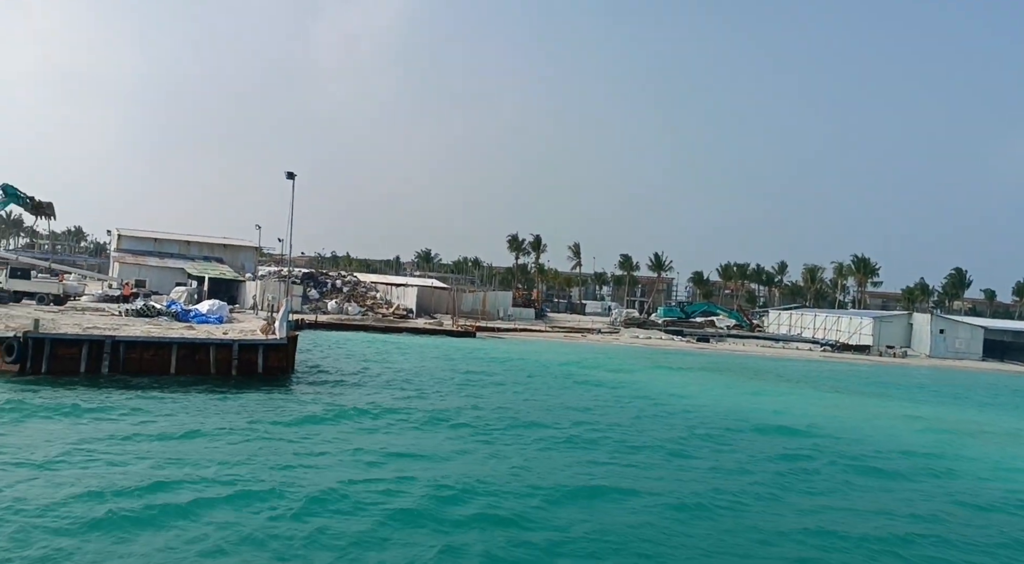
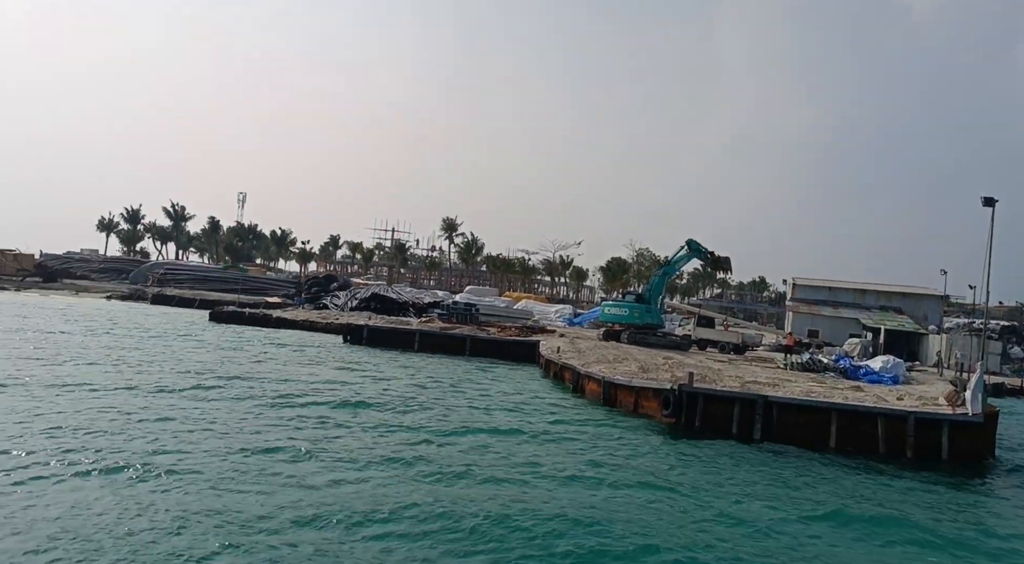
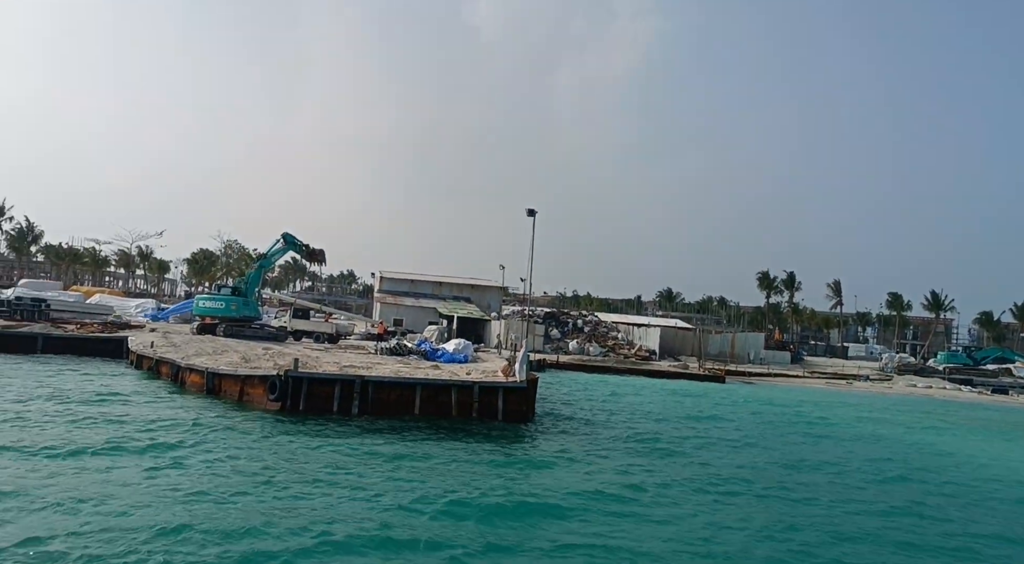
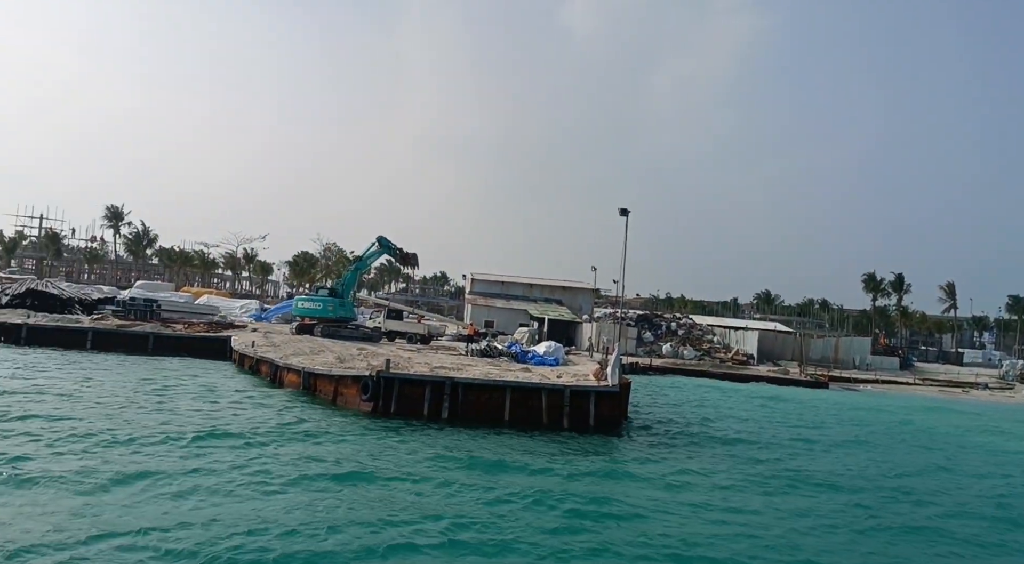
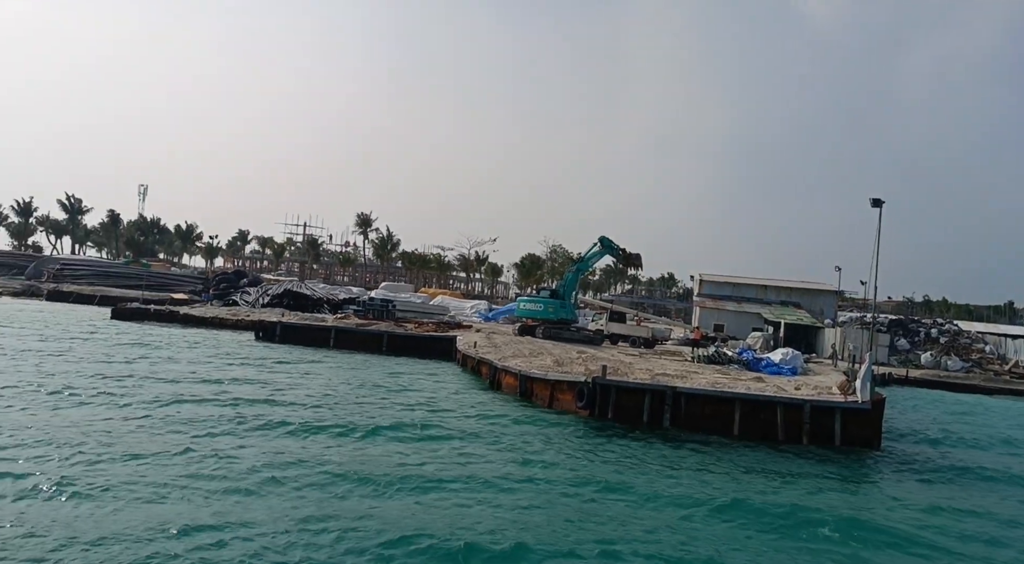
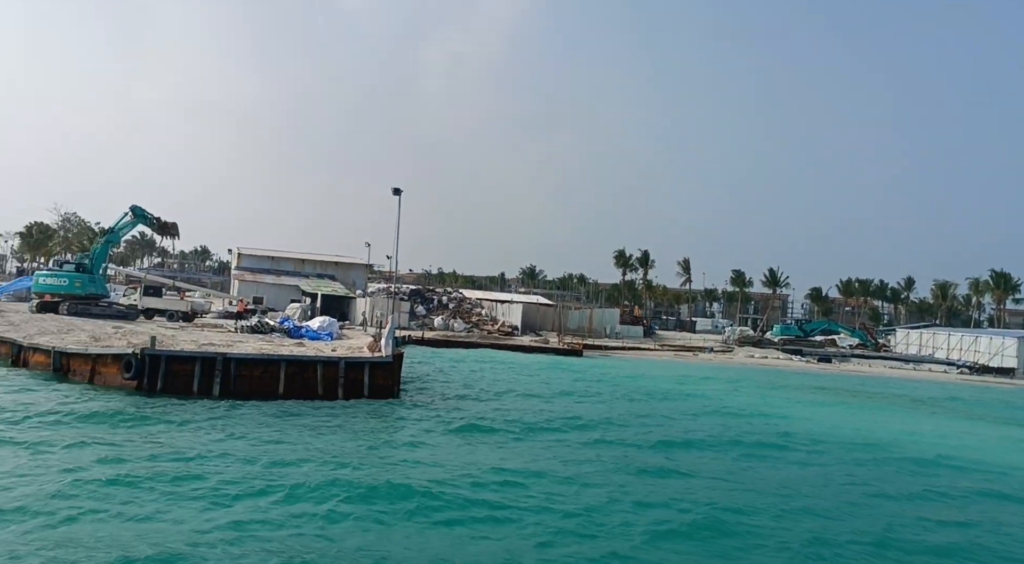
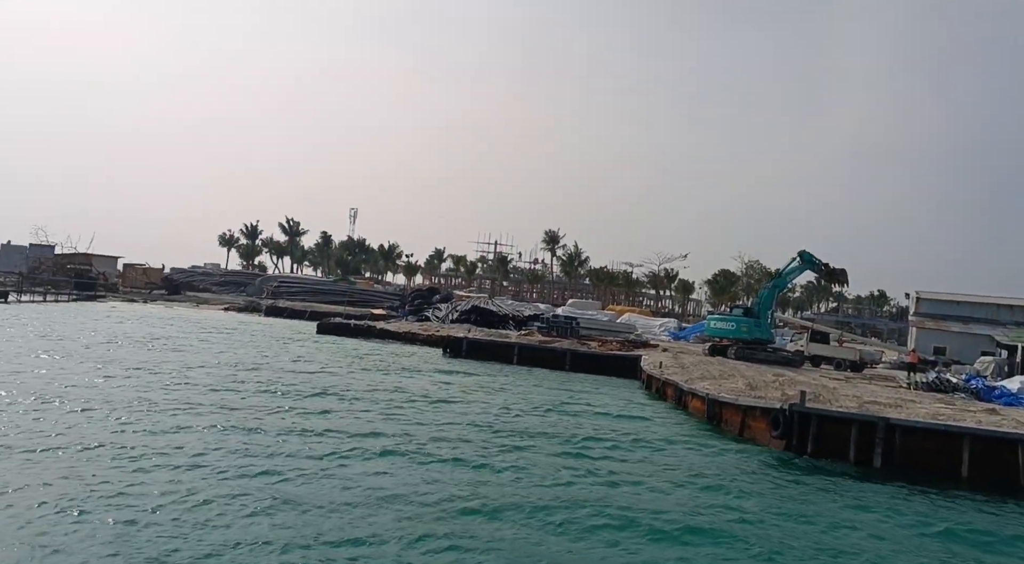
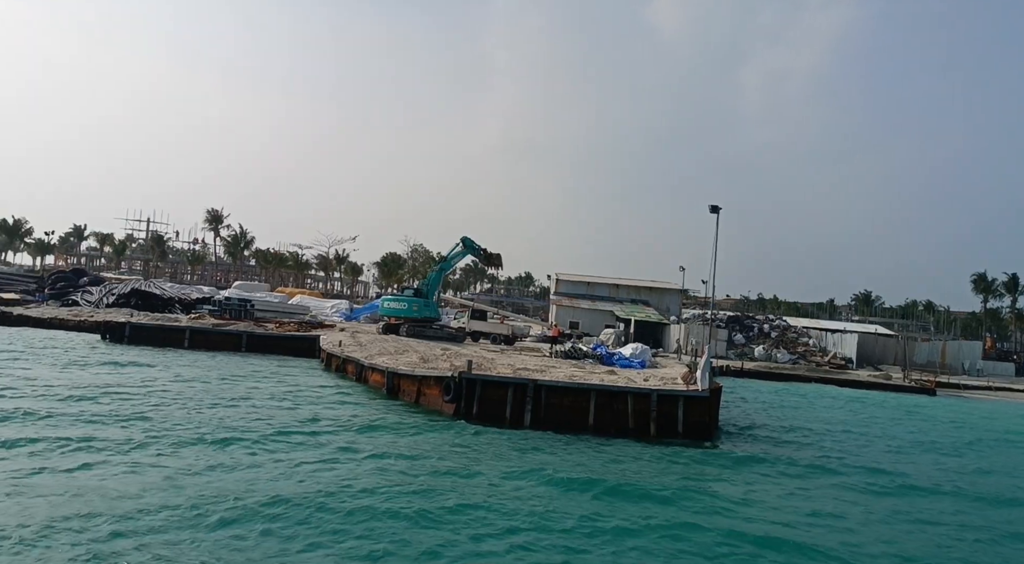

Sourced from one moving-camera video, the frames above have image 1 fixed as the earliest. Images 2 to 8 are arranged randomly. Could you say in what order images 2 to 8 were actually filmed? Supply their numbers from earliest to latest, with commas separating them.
6, 3, 4, 8, 5, 2, 7
